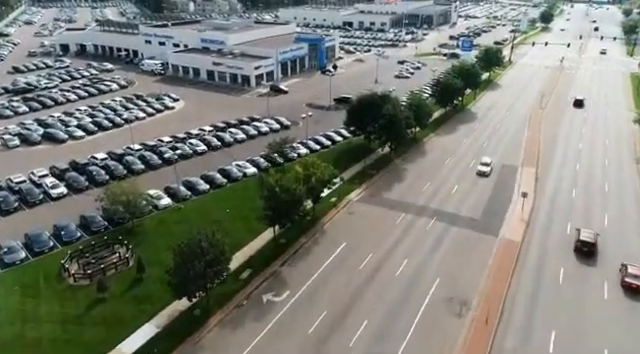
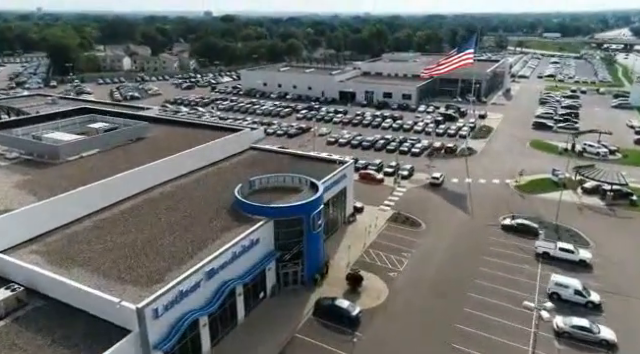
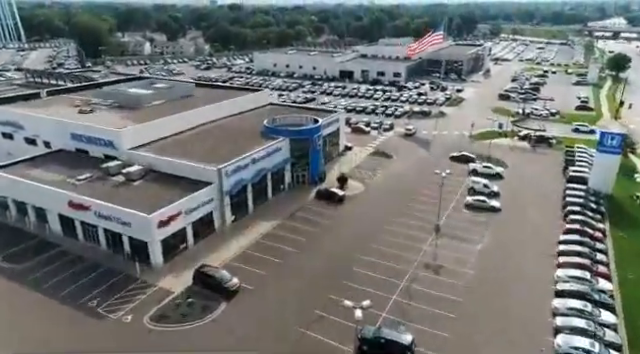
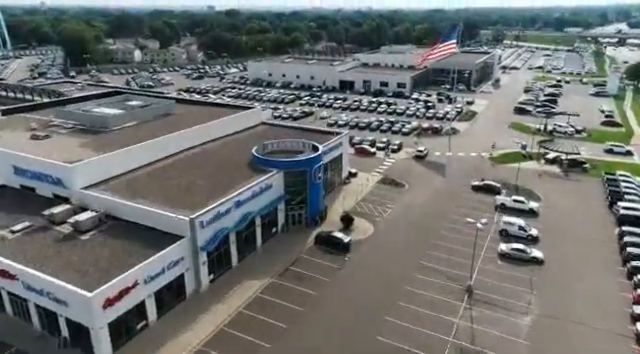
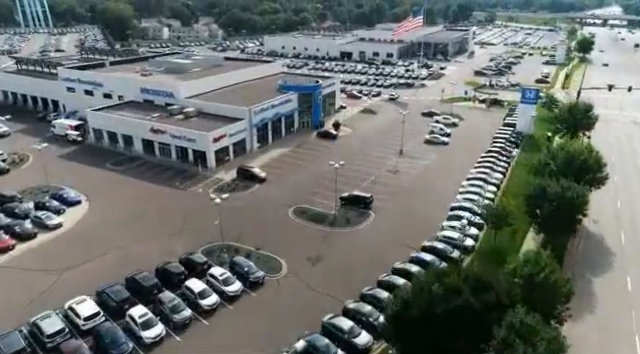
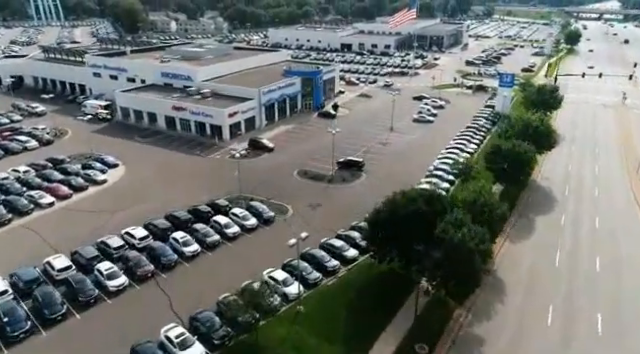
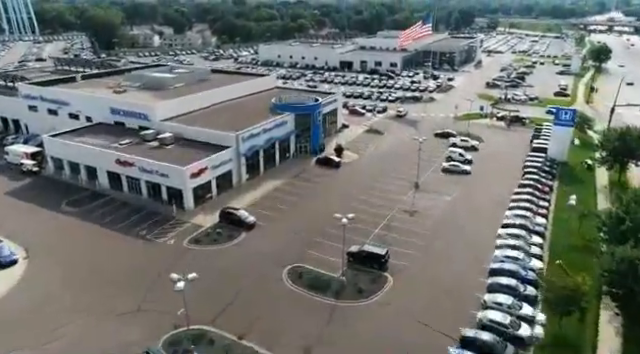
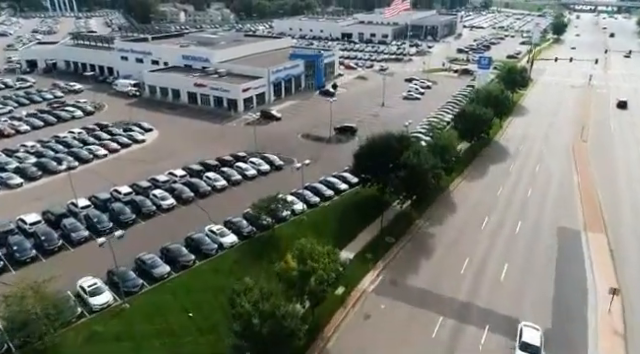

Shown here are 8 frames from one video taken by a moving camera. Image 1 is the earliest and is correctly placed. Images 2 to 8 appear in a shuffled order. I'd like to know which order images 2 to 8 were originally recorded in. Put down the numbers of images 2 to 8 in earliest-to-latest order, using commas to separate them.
8, 6, 5, 7, 3, 4, 2
